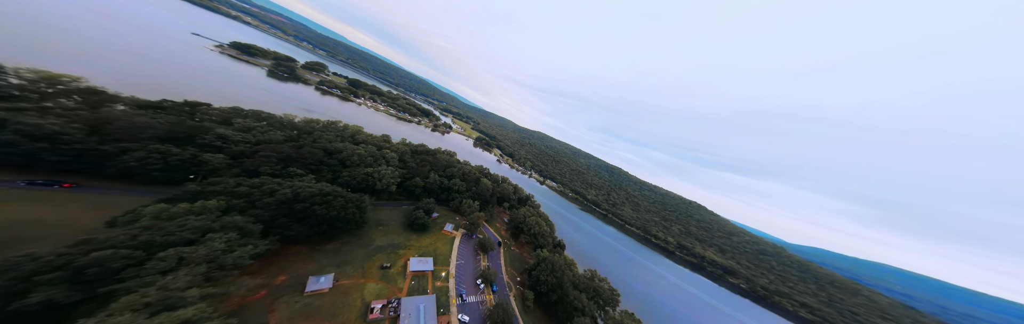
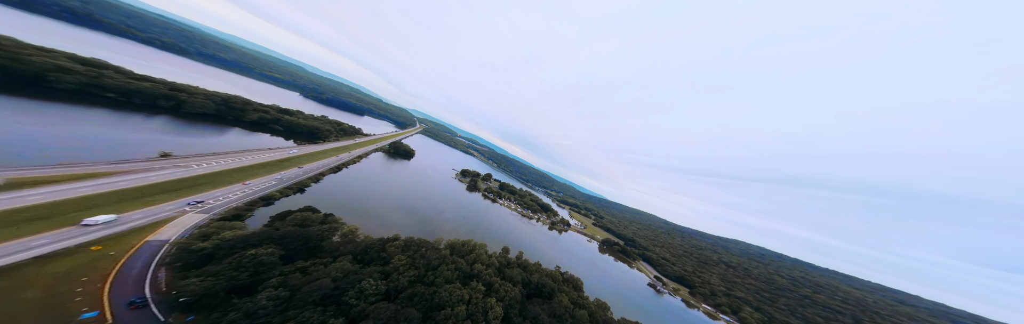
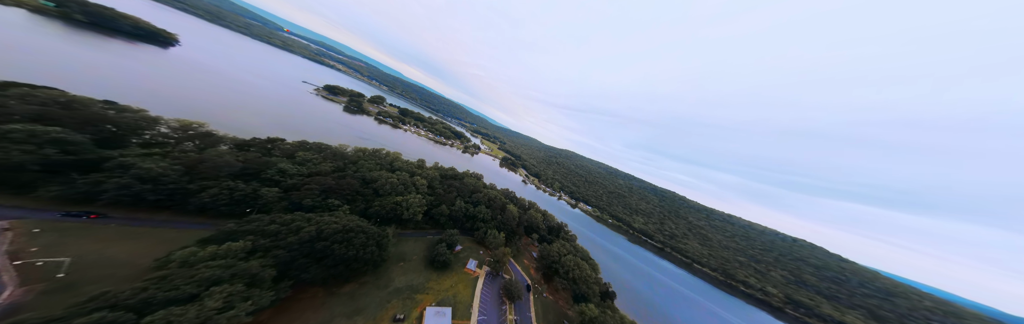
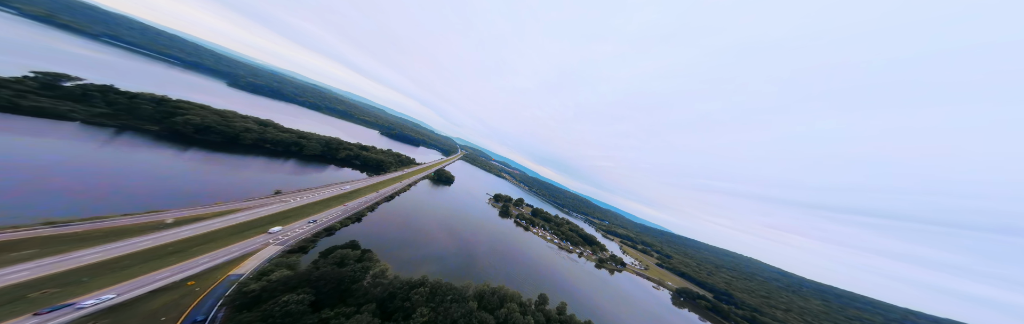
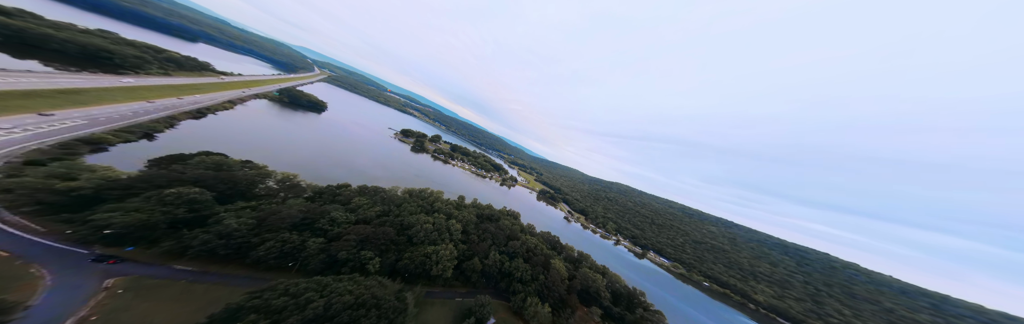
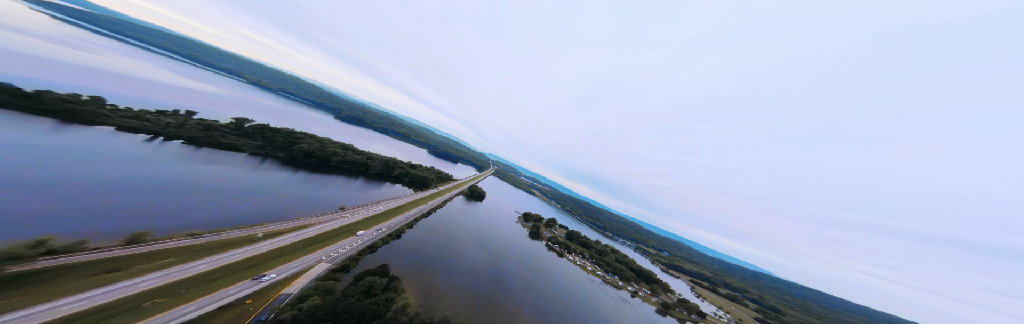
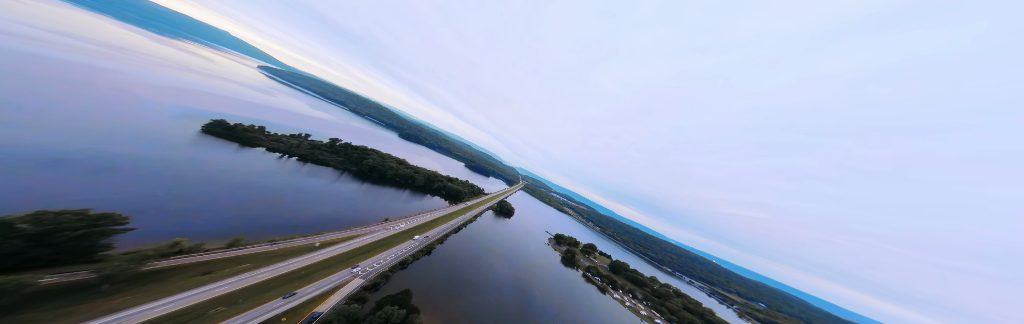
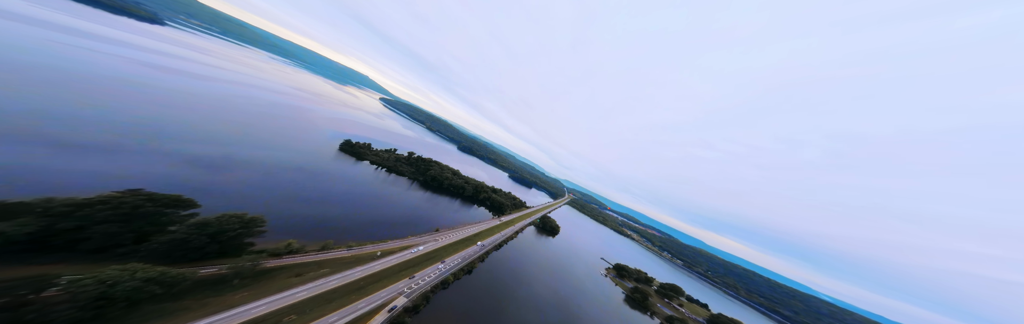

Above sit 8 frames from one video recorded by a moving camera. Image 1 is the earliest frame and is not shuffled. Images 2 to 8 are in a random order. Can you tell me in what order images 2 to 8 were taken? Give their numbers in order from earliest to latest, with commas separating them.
3, 5, 2, 4, 6, 7, 8
